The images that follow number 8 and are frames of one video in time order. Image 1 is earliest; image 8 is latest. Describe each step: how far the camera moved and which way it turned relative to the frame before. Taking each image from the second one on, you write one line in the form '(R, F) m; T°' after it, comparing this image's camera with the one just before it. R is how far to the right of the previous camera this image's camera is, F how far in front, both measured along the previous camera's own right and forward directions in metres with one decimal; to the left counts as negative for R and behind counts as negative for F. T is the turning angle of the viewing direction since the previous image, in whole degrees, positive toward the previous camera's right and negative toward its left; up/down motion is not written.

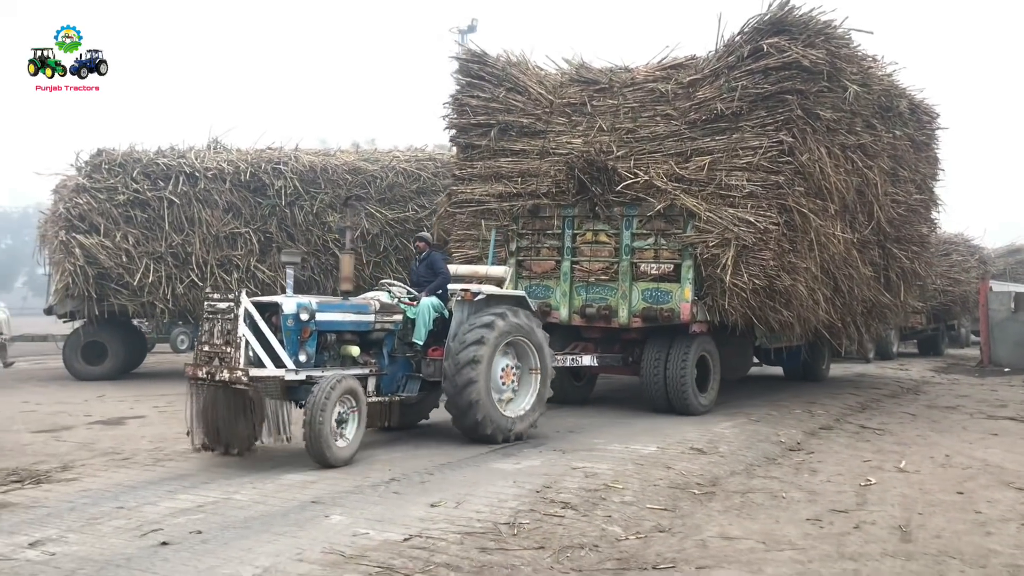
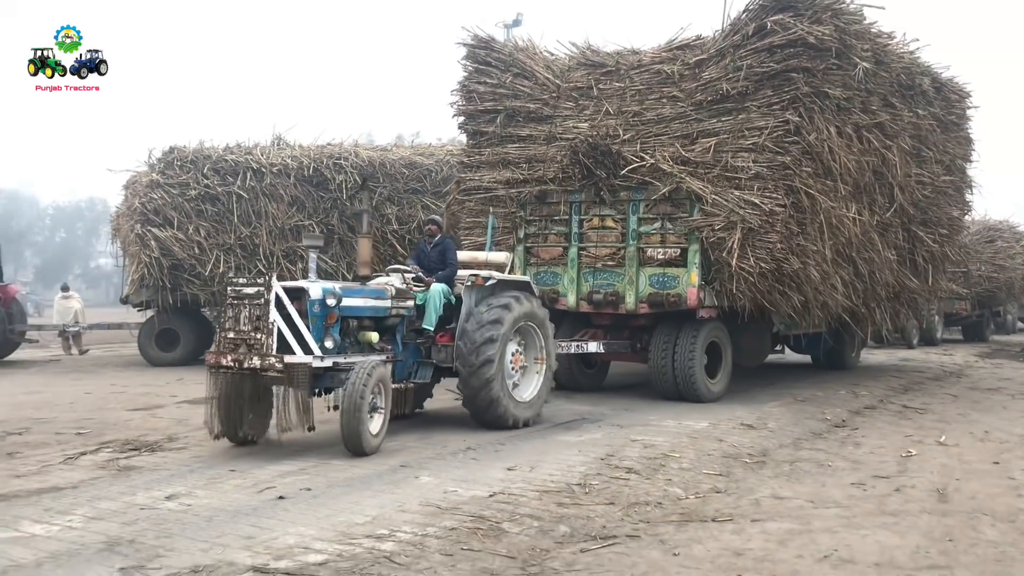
(-0.2, -0.6) m; -2°
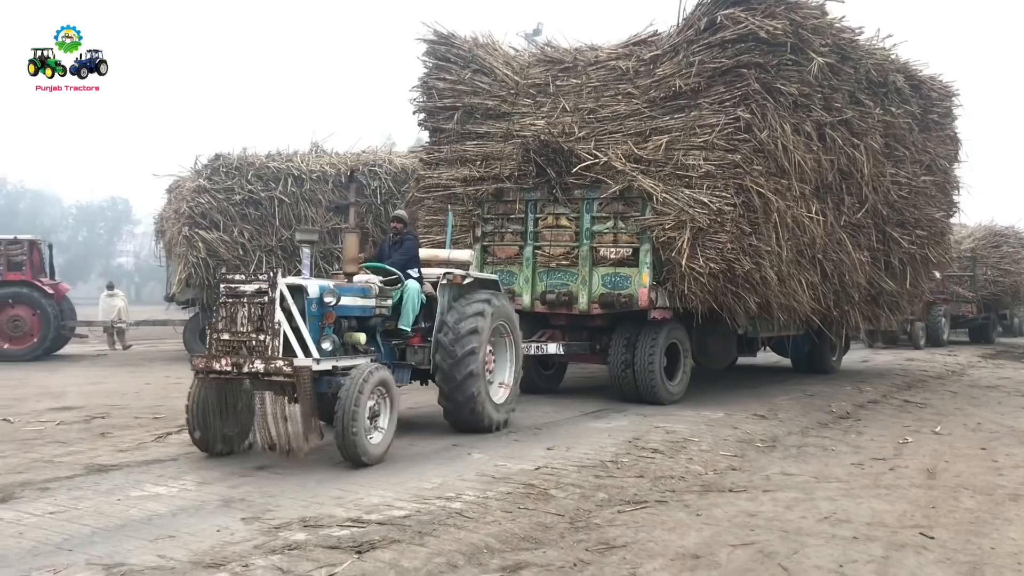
(-0.2, -0.8) m; -1°
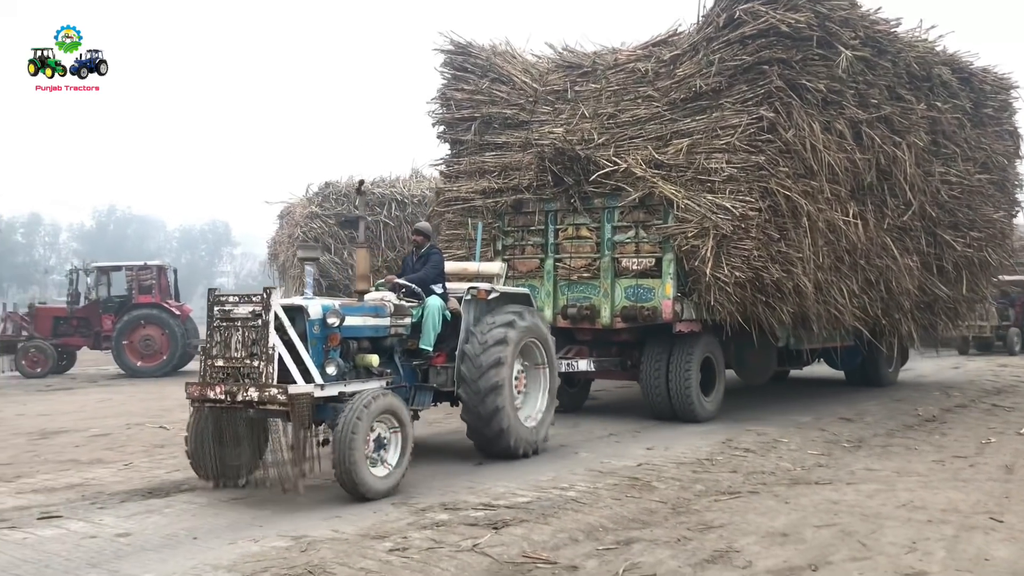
(-0.1, -0.8) m; -5°
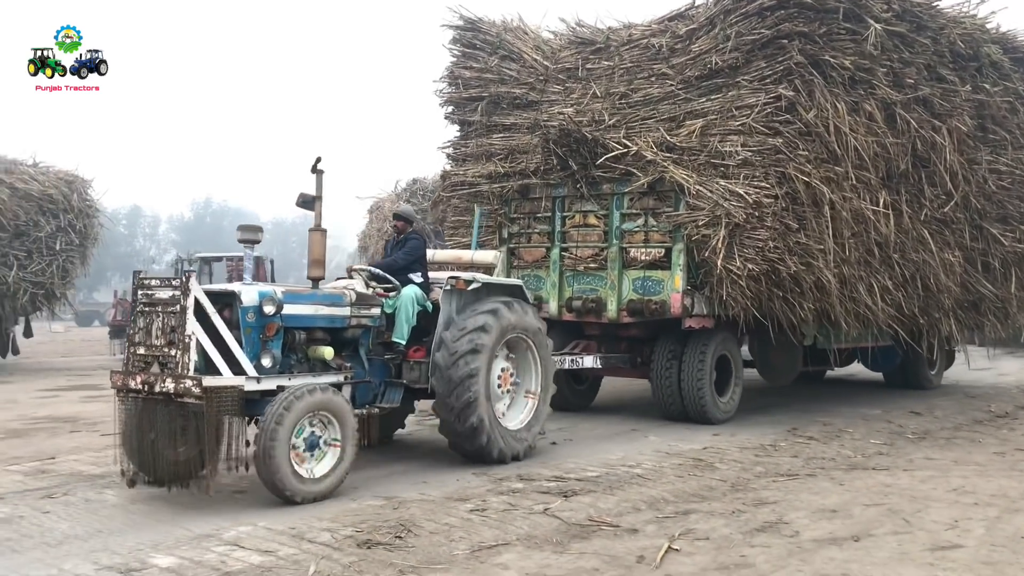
(+0.1, -0.5) m; -5°
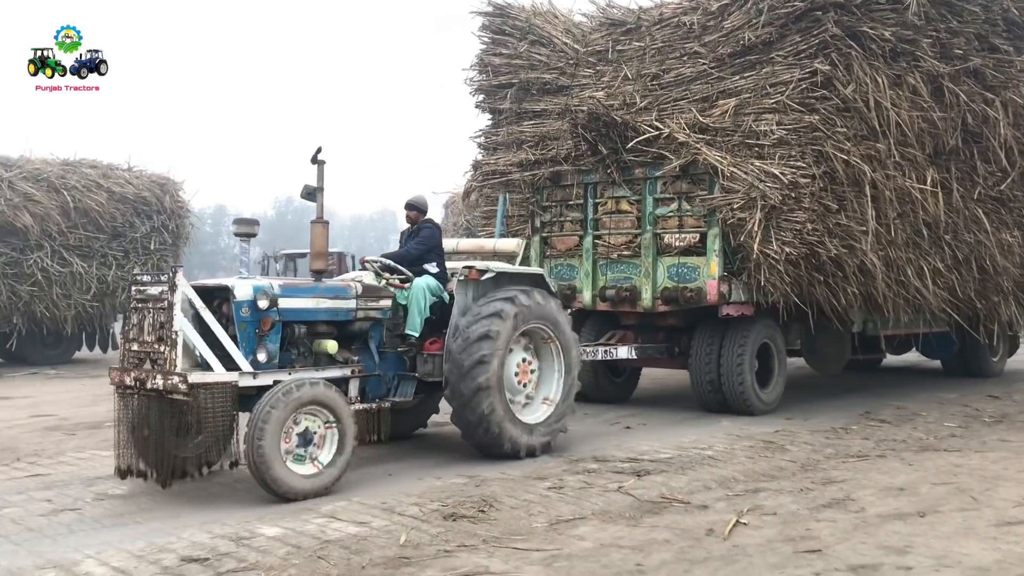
(0.0, -0.3) m; -5°
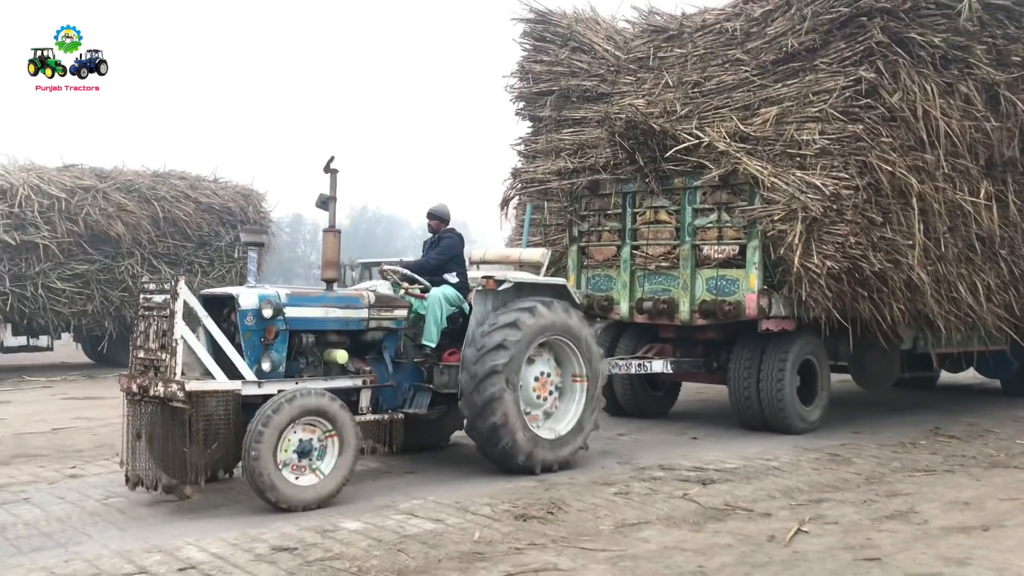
(0.0, -0.2) m; -4°
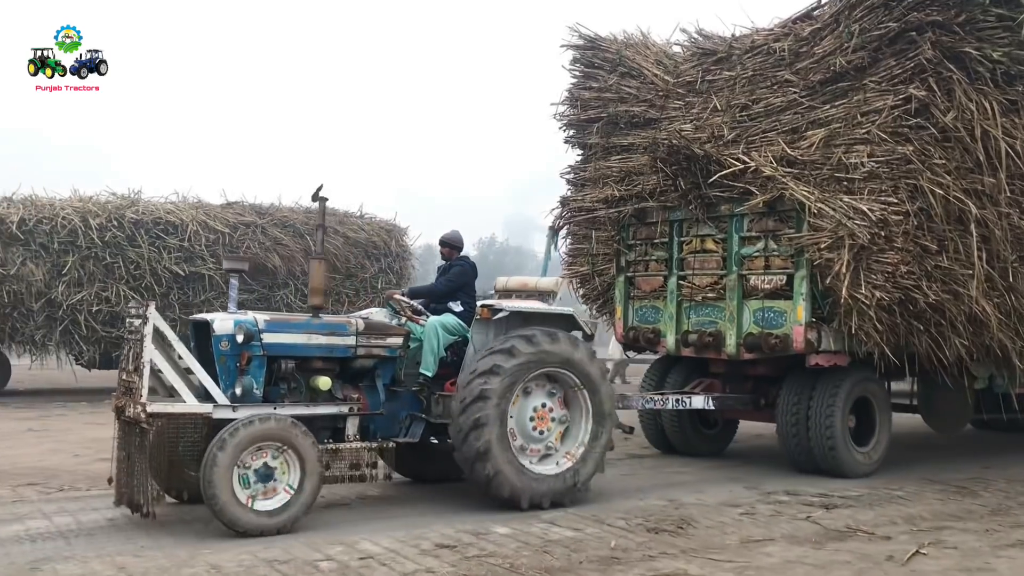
(-0.2, -0.5) m; -6°
